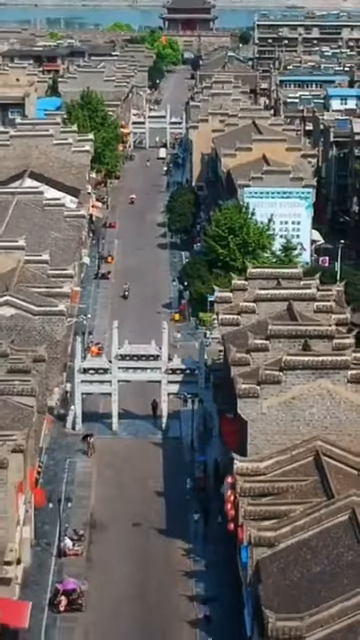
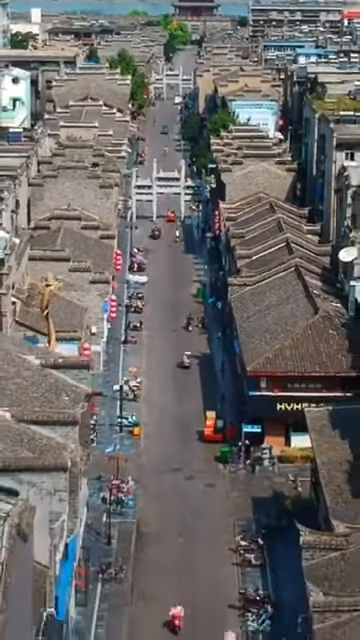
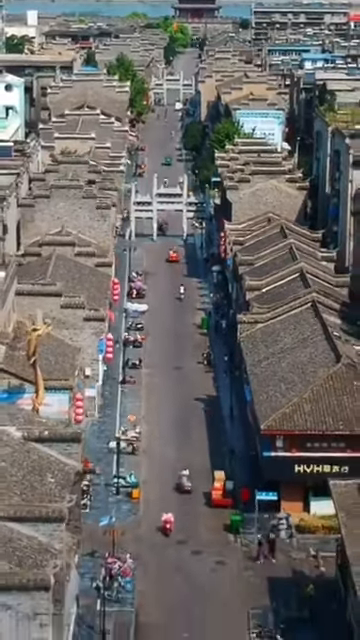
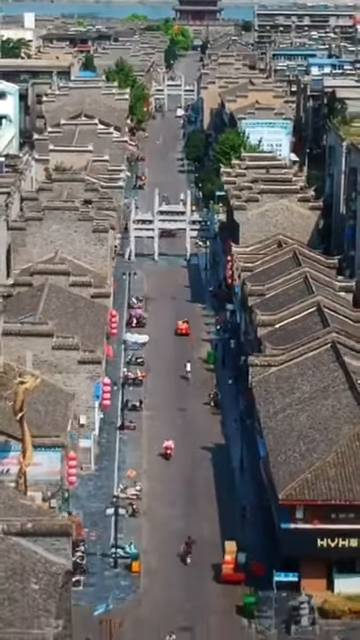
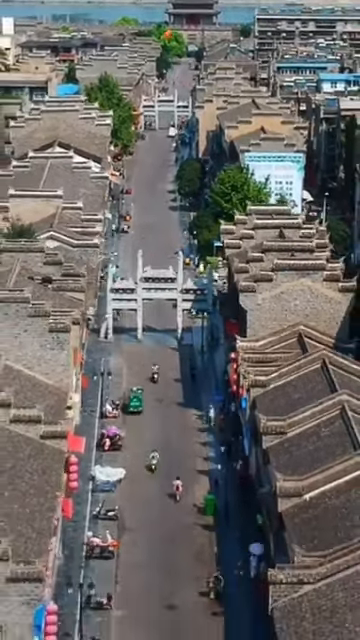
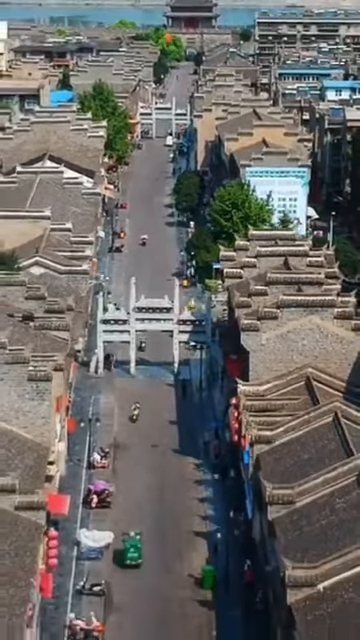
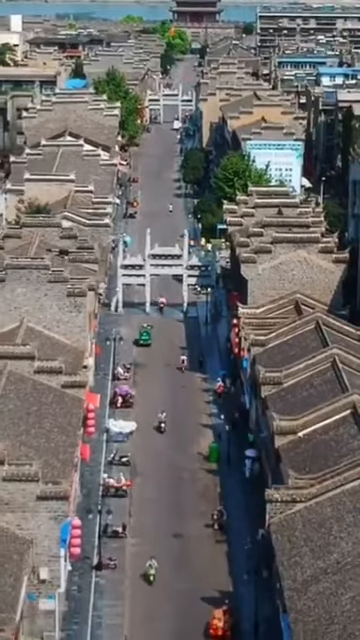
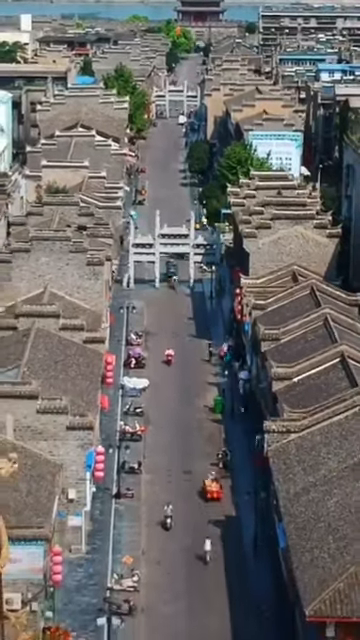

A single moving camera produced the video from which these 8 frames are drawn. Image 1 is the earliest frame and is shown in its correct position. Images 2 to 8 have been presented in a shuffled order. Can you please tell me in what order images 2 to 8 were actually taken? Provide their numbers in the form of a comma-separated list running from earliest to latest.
6, 5, 7, 8, 4, 3, 2
